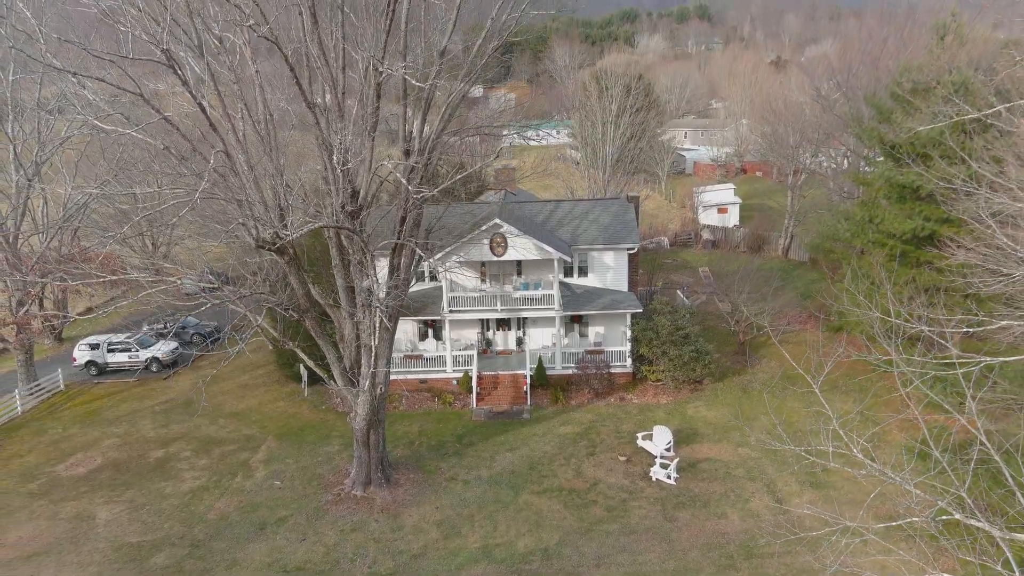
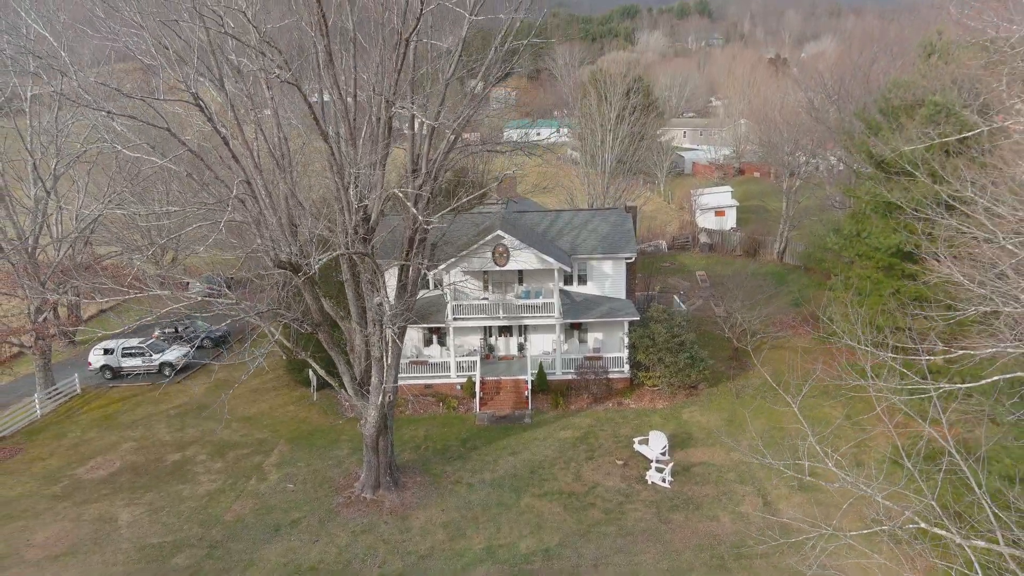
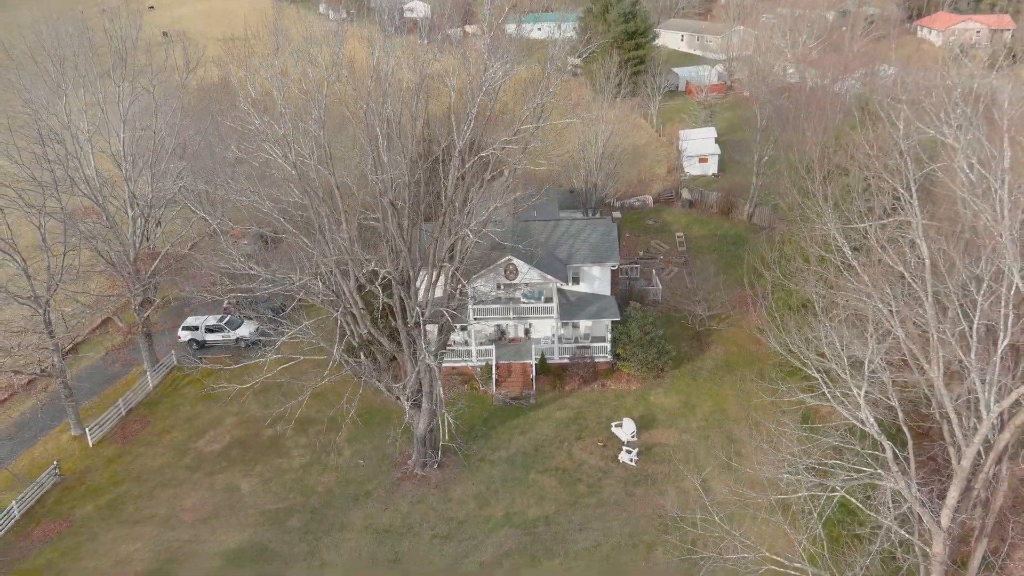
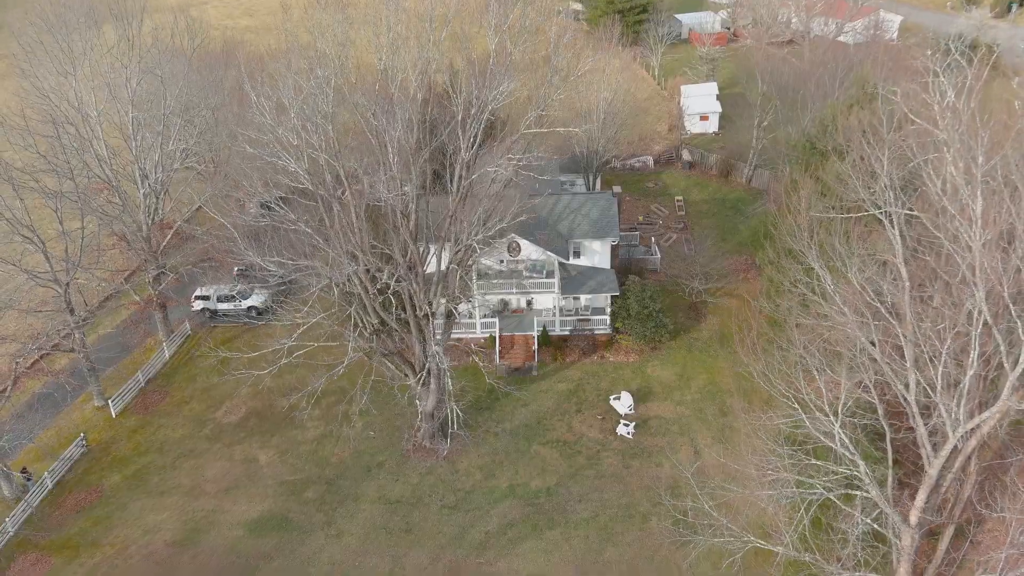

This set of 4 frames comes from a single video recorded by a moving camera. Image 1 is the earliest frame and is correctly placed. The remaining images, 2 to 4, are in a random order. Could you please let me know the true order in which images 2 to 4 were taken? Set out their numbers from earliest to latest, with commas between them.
2, 3, 4
